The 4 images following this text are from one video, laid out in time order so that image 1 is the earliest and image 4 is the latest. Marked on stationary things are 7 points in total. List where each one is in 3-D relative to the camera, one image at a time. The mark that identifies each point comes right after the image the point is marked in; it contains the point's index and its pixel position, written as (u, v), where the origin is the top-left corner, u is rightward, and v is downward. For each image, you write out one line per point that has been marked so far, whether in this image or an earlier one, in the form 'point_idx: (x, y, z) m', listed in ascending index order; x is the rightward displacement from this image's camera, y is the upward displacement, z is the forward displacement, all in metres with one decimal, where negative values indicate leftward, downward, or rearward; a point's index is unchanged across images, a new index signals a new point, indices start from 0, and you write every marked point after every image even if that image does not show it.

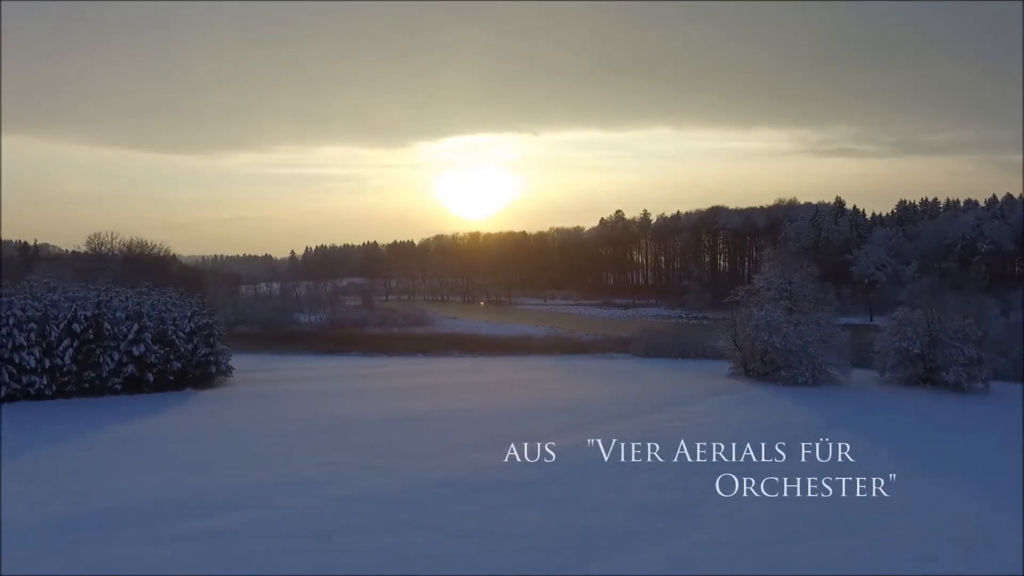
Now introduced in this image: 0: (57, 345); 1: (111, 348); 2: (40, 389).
0: (-11.4, -1.4, +17.8) m
1: (-10.4, -1.6, +18.4) m
2: (-11.5, -2.5, +17.4) m
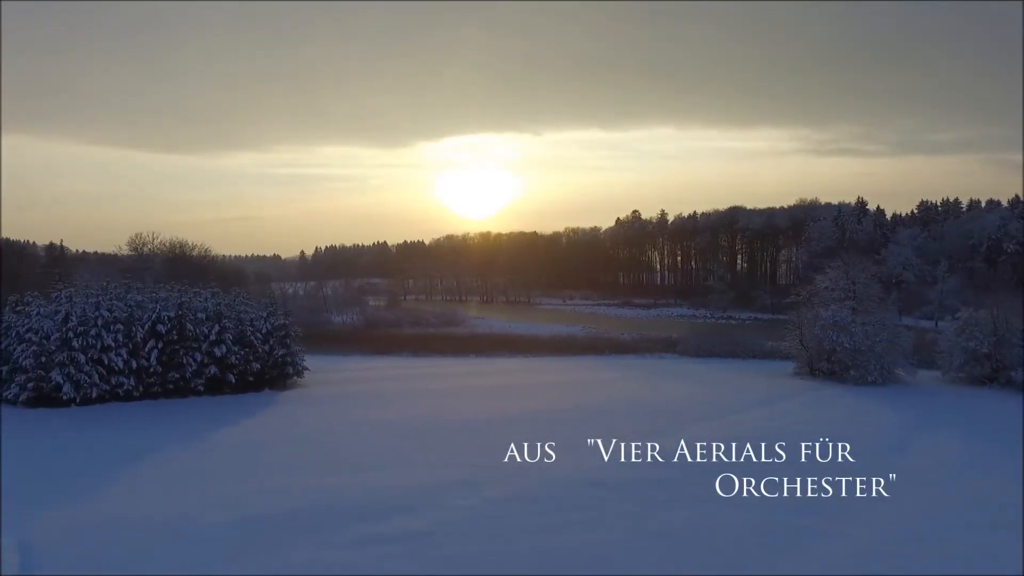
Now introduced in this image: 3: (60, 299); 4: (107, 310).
0: (-9.2, -1.4, +17.7) m
1: (-8.2, -1.6, +18.3) m
2: (-9.4, -2.5, +17.3) m
3: (-11.2, -0.3, +17.7) m
4: (-9.9, -0.5, +17.4) m
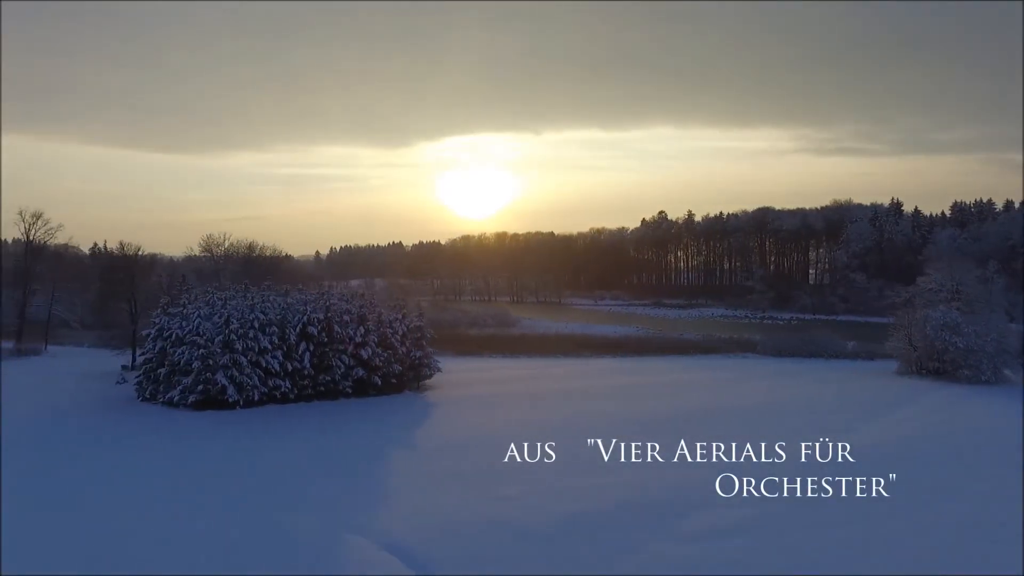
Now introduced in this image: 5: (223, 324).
0: (-5.4, -1.5, +17.8) m
1: (-4.5, -1.6, +18.4) m
2: (-5.6, -2.6, +17.4) m
3: (-7.4, -0.3, +17.8) m
4: (-6.2, -0.6, +17.5) m
5: (-6.9, -0.9, +16.9) m
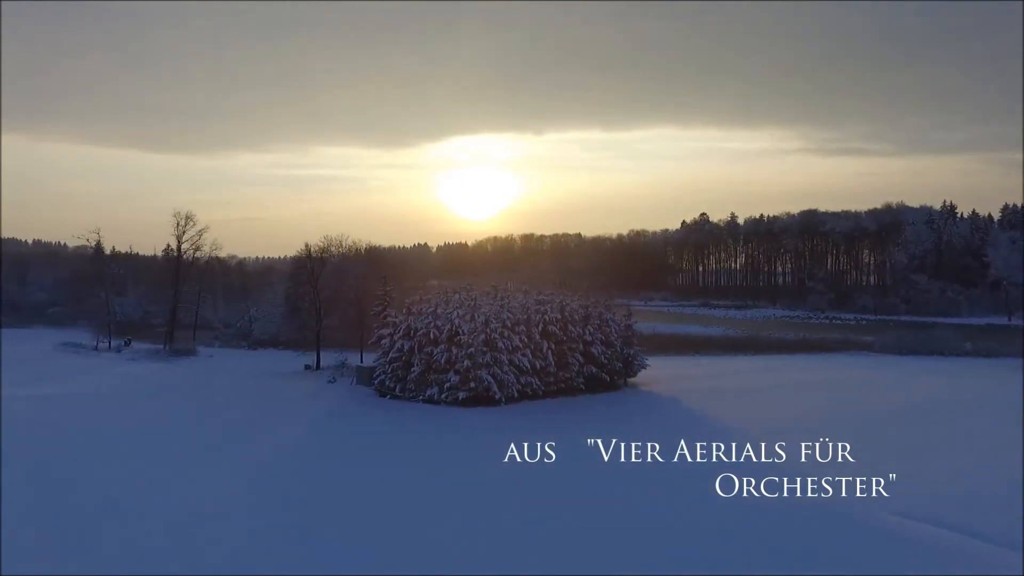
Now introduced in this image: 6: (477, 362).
0: (+0.7, -1.6, +18.6) m
1: (+1.7, -1.7, +19.2) m
2: (+0.5, -2.6, +18.2) m
3: (-1.3, -0.4, +18.6) m
4: (0.0, -0.7, +18.3) m
5: (-0.8, -0.9, +17.7) m
6: (-1.0, -1.8, +17.4) m
